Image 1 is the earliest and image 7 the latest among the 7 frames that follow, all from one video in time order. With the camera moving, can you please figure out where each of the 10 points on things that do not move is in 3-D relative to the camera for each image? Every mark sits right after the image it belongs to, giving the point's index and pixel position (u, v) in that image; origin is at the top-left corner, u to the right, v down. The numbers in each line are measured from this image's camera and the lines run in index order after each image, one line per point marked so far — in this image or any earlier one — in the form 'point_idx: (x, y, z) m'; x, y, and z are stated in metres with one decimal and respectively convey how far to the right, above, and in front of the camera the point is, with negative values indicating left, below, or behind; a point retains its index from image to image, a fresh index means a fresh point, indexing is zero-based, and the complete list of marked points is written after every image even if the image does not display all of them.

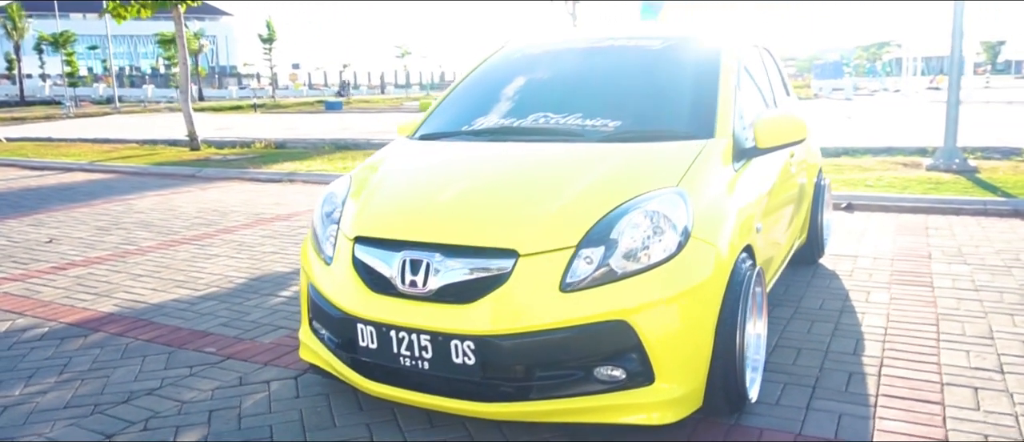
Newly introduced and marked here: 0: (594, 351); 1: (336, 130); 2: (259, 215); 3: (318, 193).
0: (+0.3, -0.5, +2.9) m
1: (-4.4, +2.3, +20.1) m
2: (-2.6, +0.1, +8.2) m
3: (-2.3, +0.3, +9.6) m
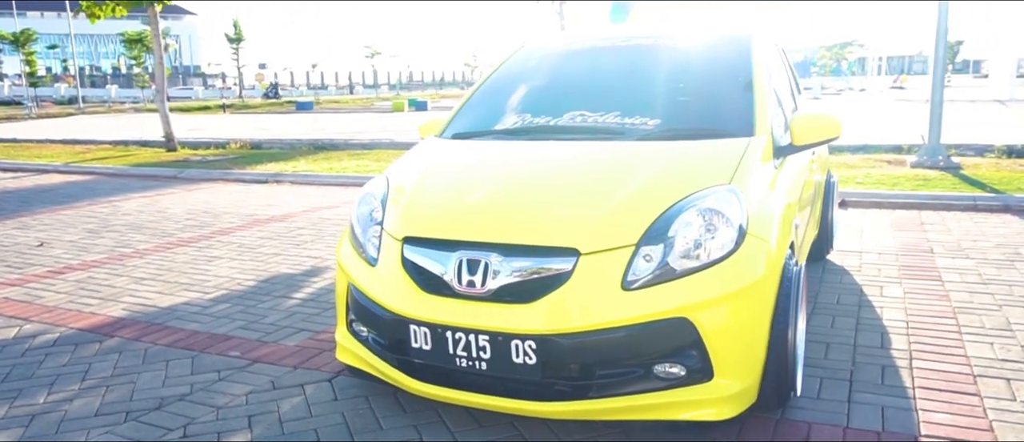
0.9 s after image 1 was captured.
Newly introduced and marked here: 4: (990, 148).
0: (+0.6, -0.5, +2.9) m
1: (-5.0, +2.3, +19.9) m
2: (-2.7, +0.1, +8.1) m
3: (-2.4, +0.3, +9.4) m
4: (+7.2, +1.1, +12.0) m
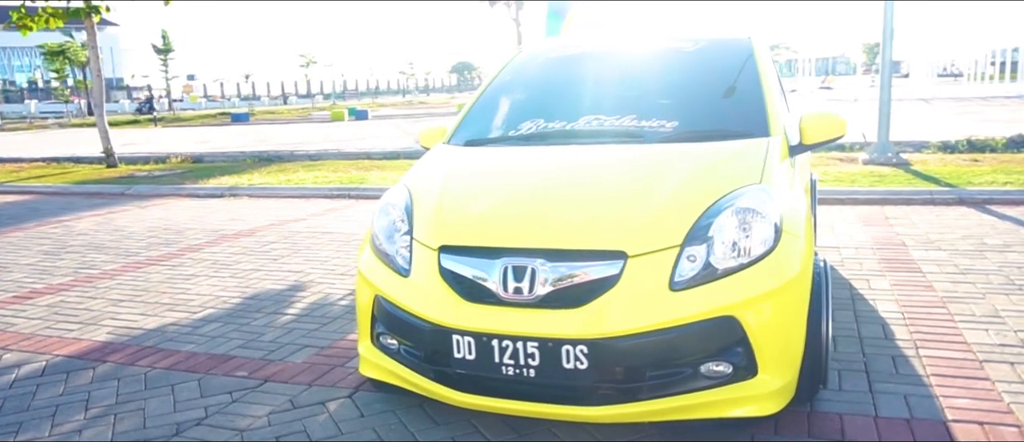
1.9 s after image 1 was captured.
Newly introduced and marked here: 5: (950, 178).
0: (+0.7, -0.5, +3.0) m
1: (-6.3, +2.0, +19.4) m
2: (-2.9, -0.1, +7.9) m
3: (-2.8, +0.2, +9.2) m
4: (+6.6, +1.2, +12.5) m
5: (+4.8, +0.5, +8.6) m
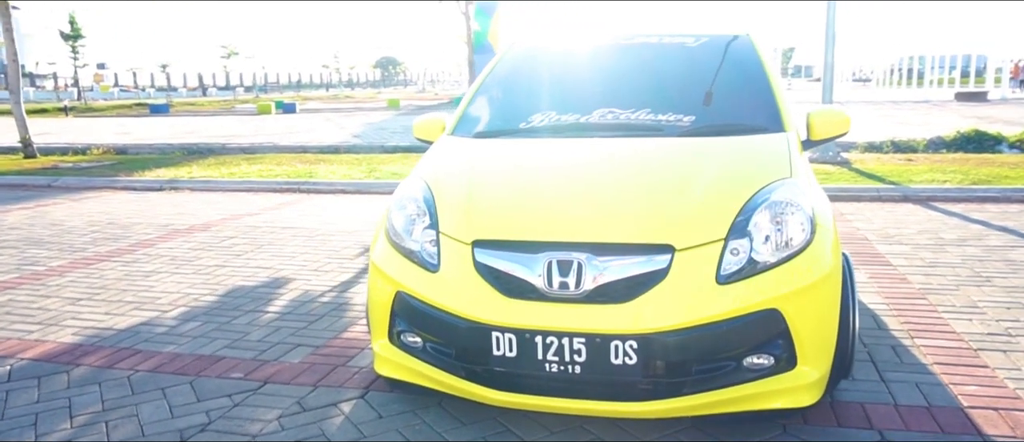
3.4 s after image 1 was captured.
0: (+0.9, -0.4, +3.0) m
1: (-7.9, +2.1, +18.5) m
2: (-3.2, 0.0, +7.4) m
3: (-3.3, +0.2, +8.8) m
4: (+5.7, +1.3, +13.1) m
5: (+4.4, +0.5, +9.0) m
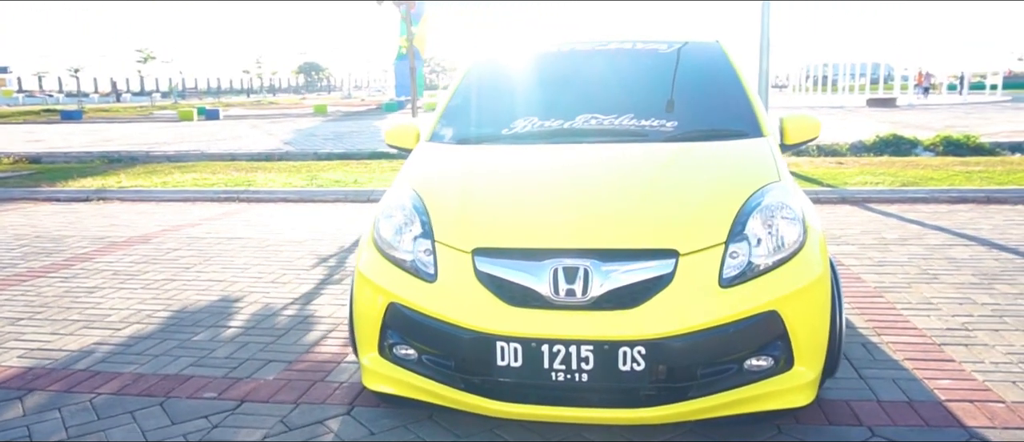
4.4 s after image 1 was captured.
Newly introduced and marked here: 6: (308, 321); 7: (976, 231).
0: (+0.9, -0.5, +3.0) m
1: (-9.4, +1.8, +17.7) m
2: (-3.6, -0.2, +7.1) m
3: (-3.8, +0.1, +8.4) m
4: (+4.7, +1.3, +13.6) m
5: (+3.7, +0.5, +9.4) m
6: (-1.2, -0.6, +4.8) m
7: (+4.0, -0.1, +6.8) m
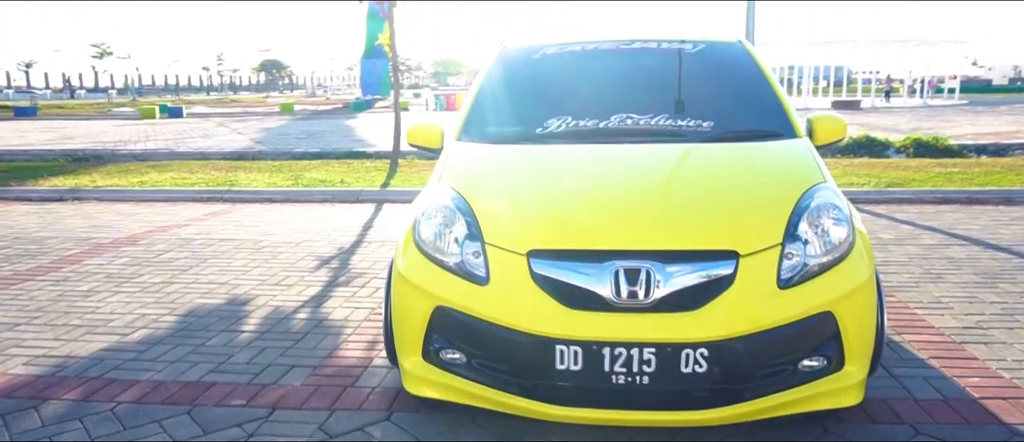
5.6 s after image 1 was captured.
0: (+1.1, -0.5, +3.0) m
1: (-9.9, +1.8, +17.1) m
2: (-3.6, -0.2, +6.8) m
3: (-3.9, +0.1, +8.1) m
4: (+4.4, +1.2, +13.7) m
5: (+3.6, +0.5, +9.5) m
6: (-1.1, -0.6, +4.7) m
7: (+4.0, -0.1, +6.9) m
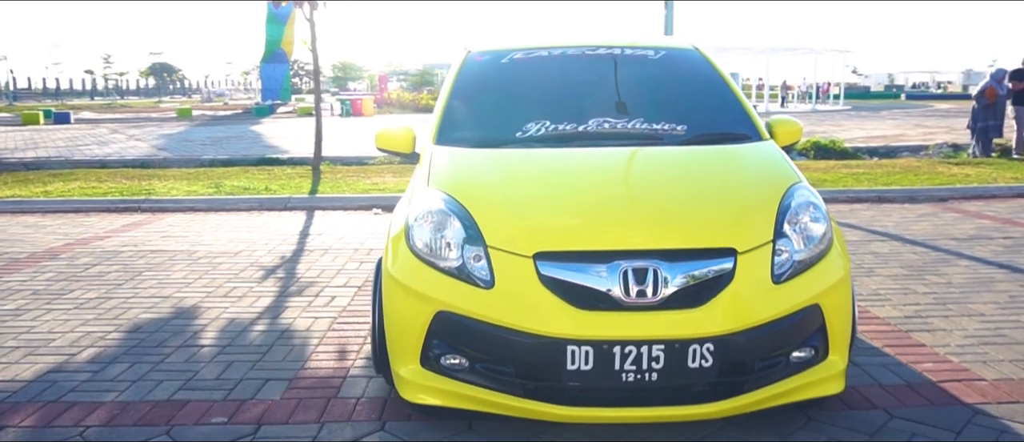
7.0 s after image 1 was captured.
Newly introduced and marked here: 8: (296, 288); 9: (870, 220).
0: (+1.2, -0.5, +3.1) m
1: (-11.6, +1.5, +15.7) m
2: (-4.1, -0.3, +6.3) m
3: (-4.5, 0.0, +7.6) m
4: (+2.9, +1.2, +14.2) m
5: (+2.8, +0.5, +9.9) m
6: (-1.3, -0.7, +4.5) m
7: (+3.5, -0.1, +7.4) m
8: (-1.5, -0.5, +5.5) m
9: (+3.5, 0.0, +7.8) m
